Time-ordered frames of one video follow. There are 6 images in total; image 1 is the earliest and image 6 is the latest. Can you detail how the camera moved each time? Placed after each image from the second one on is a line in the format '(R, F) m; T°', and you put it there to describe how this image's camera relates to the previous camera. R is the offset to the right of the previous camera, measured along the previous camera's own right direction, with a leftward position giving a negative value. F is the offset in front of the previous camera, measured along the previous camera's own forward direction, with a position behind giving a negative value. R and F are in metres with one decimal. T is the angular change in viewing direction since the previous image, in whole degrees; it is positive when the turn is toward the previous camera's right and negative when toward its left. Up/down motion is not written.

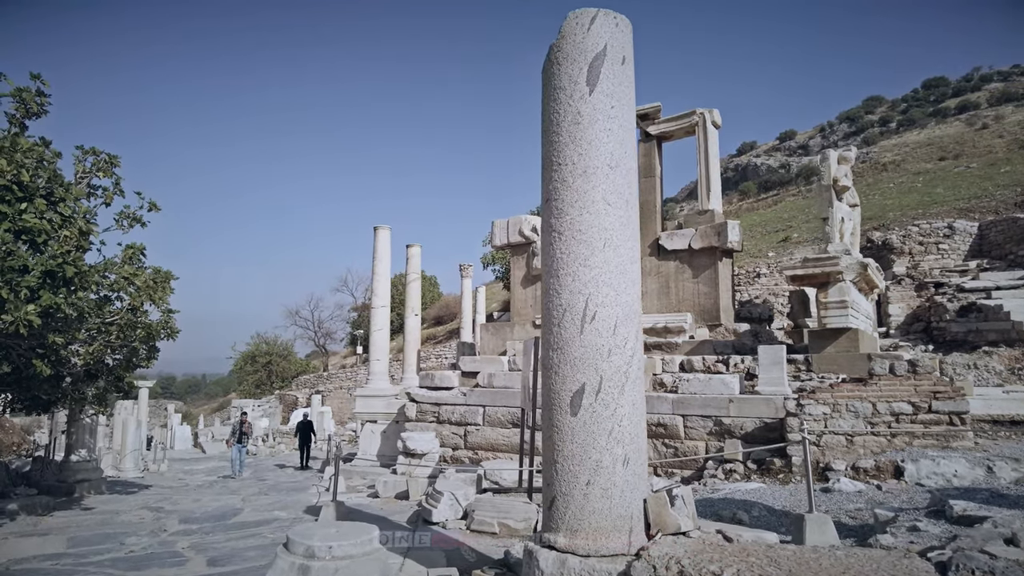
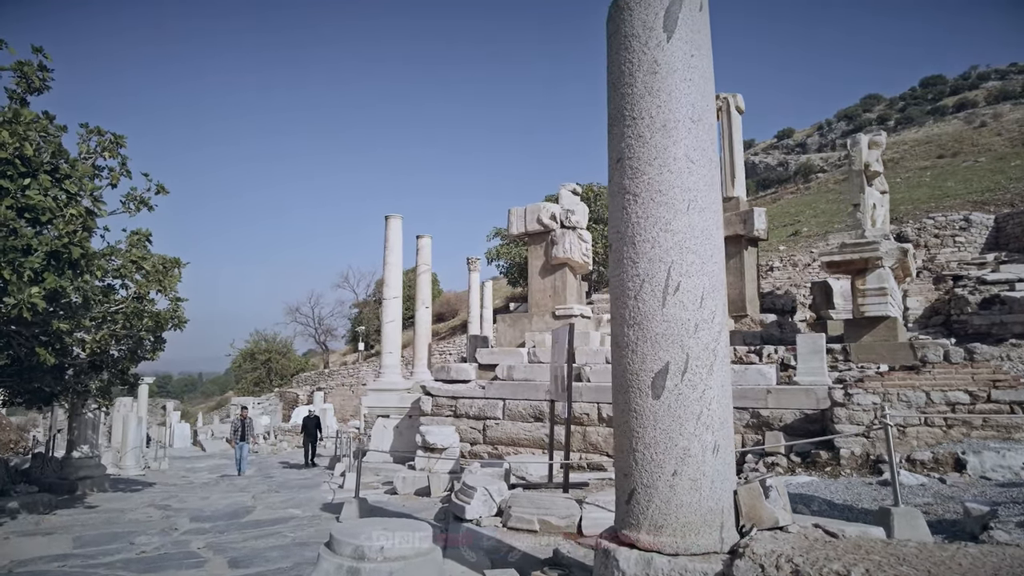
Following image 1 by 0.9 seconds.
(-0.3, +0.3) m; 0°
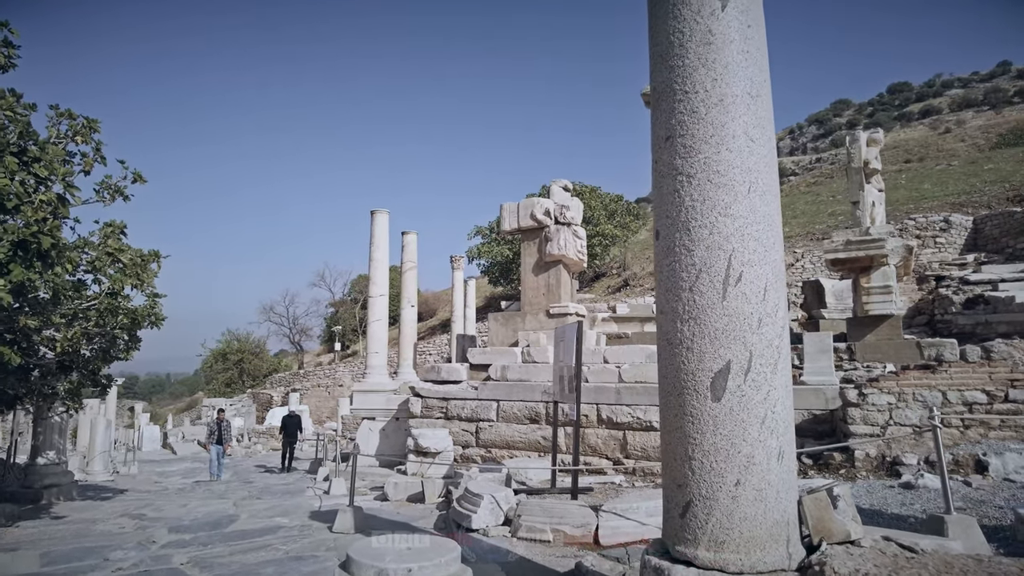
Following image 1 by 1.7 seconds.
(-0.3, +0.3) m; +2°
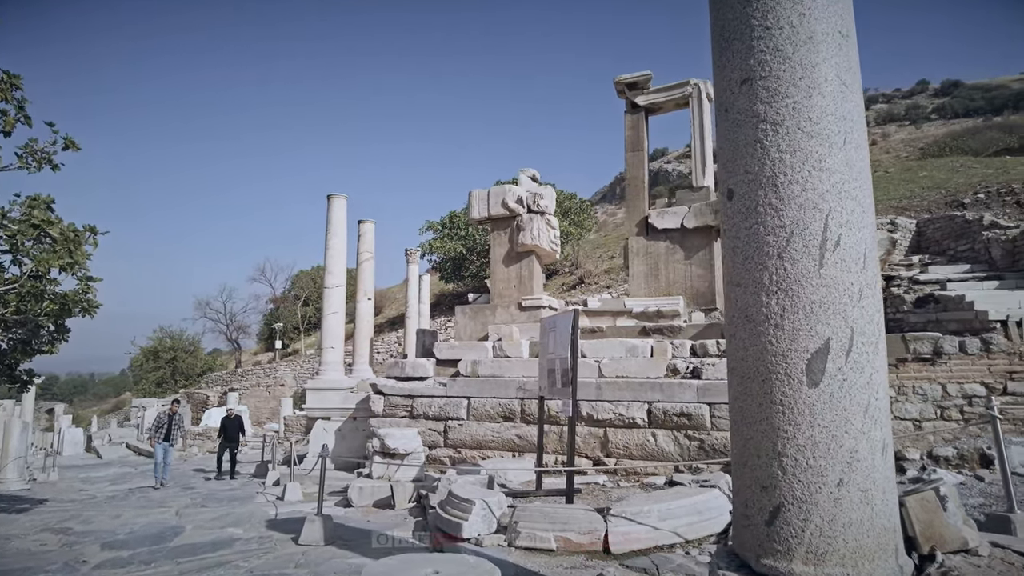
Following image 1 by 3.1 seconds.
(-0.4, +0.5) m; +5°
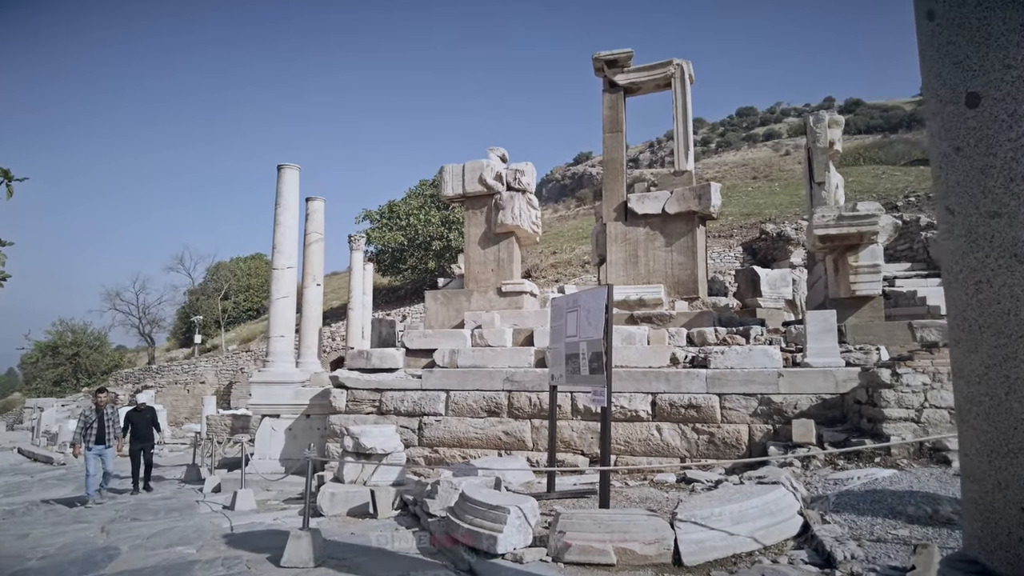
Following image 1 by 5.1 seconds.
(-0.7, +0.8) m; +7°
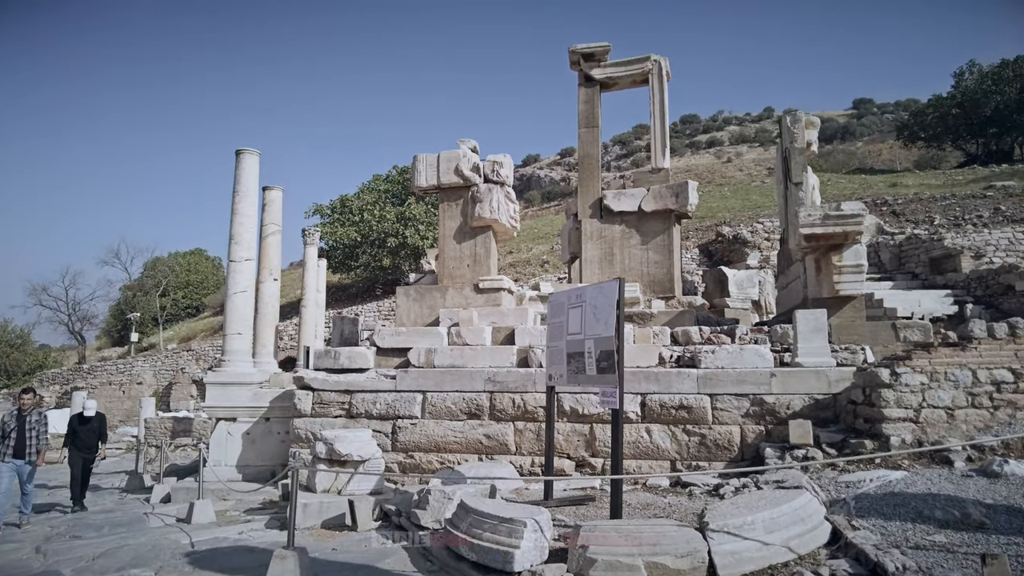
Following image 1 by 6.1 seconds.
(-0.4, +0.3) m; +5°
